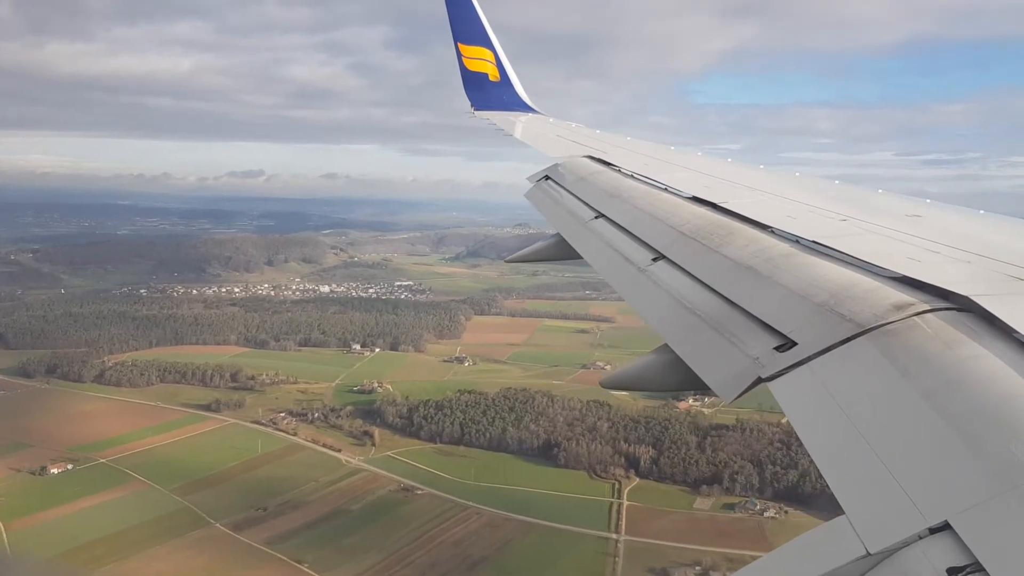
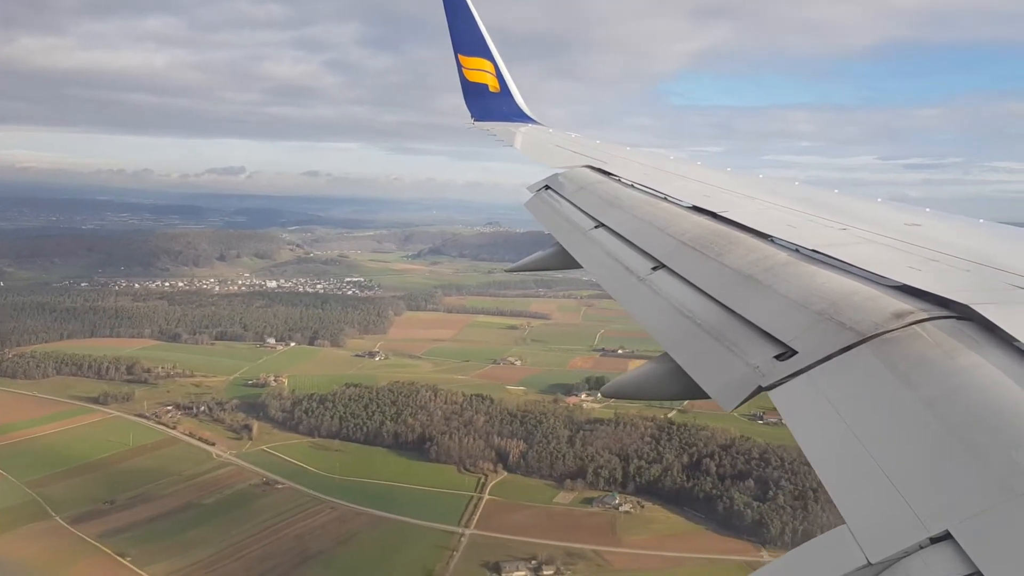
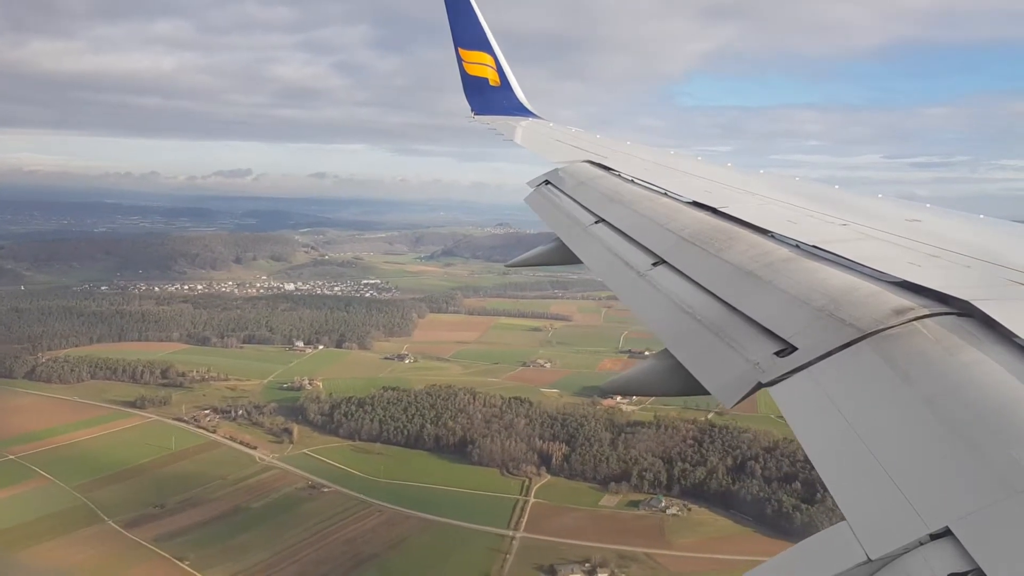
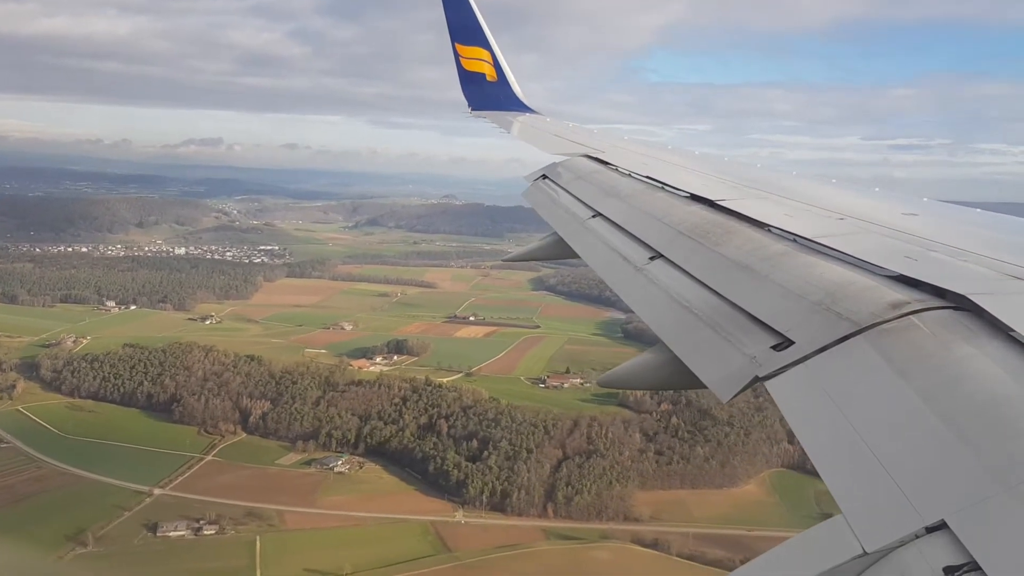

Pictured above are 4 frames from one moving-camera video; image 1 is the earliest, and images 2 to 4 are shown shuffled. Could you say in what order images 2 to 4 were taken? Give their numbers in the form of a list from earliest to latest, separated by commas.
3, 2, 4
